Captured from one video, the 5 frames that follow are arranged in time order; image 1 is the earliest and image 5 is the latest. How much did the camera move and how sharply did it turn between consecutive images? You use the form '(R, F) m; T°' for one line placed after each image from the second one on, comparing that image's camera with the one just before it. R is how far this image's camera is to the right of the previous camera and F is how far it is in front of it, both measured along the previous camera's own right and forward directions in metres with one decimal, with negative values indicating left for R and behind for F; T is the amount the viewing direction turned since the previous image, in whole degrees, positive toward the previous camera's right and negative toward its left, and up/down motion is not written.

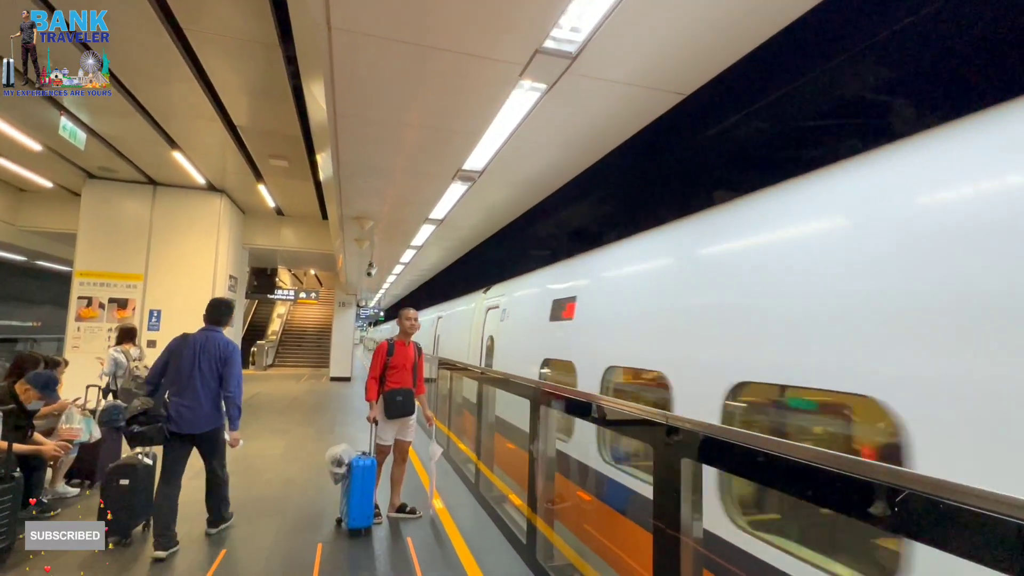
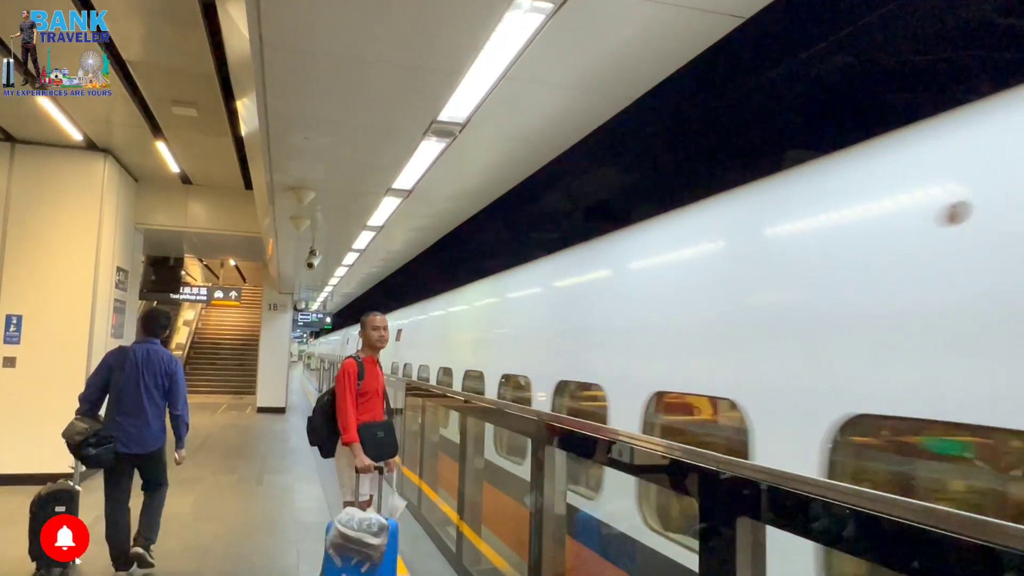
(-0.1, +1.5) m; +2°
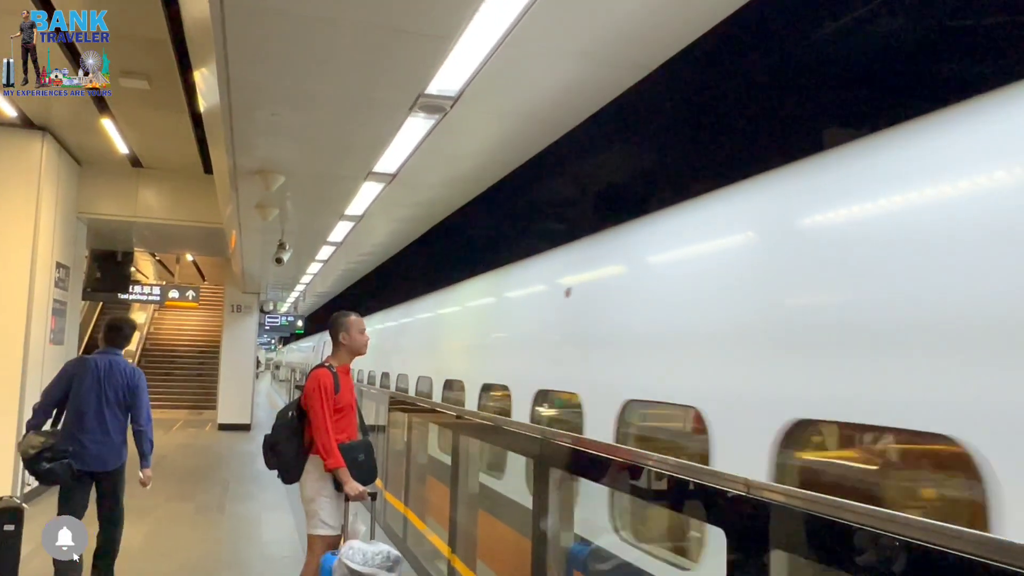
(-0.1, +0.5) m; +1°
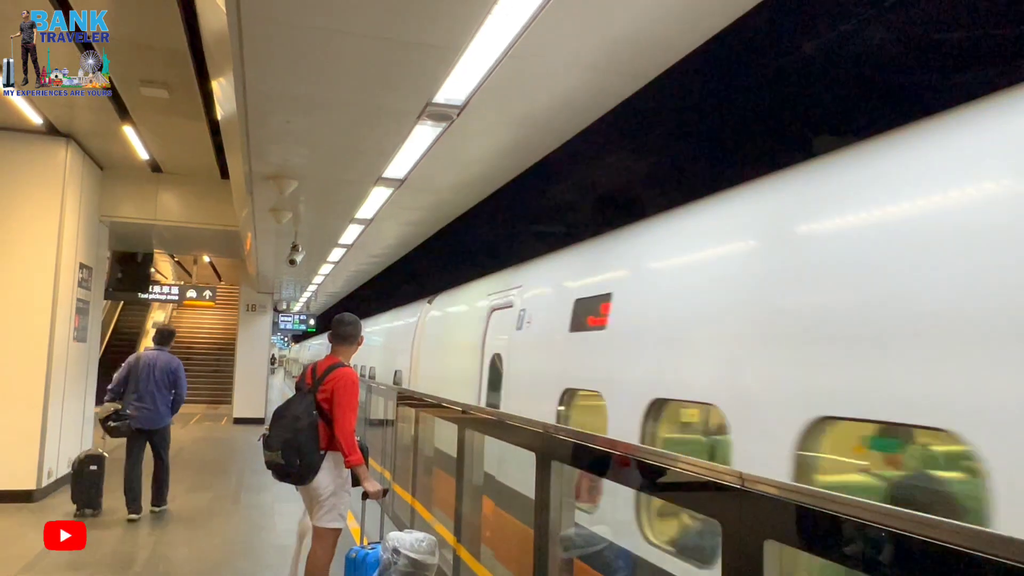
(0.0, -0.2) m; 0°
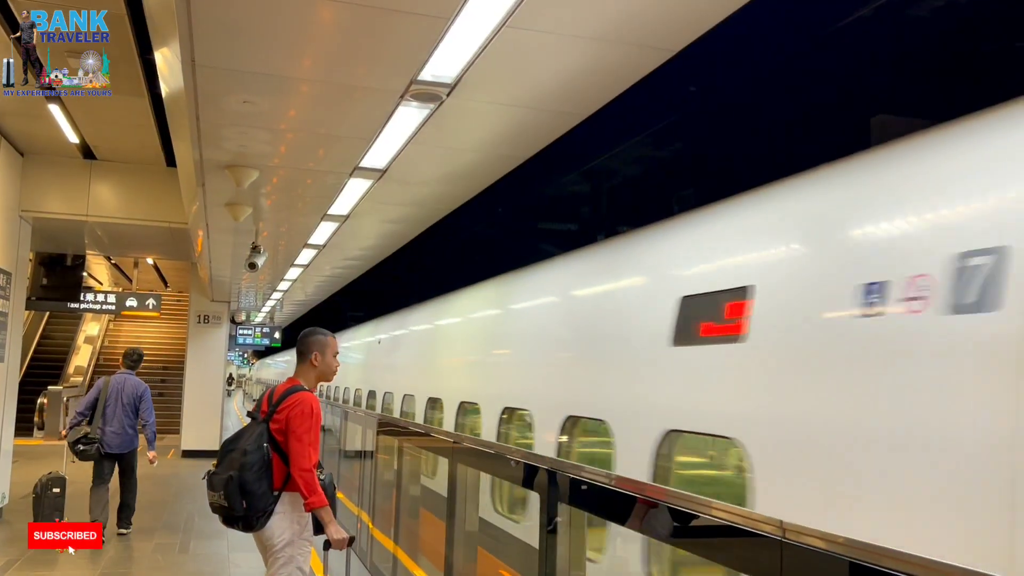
(-0.1, +0.5) m; +2°
